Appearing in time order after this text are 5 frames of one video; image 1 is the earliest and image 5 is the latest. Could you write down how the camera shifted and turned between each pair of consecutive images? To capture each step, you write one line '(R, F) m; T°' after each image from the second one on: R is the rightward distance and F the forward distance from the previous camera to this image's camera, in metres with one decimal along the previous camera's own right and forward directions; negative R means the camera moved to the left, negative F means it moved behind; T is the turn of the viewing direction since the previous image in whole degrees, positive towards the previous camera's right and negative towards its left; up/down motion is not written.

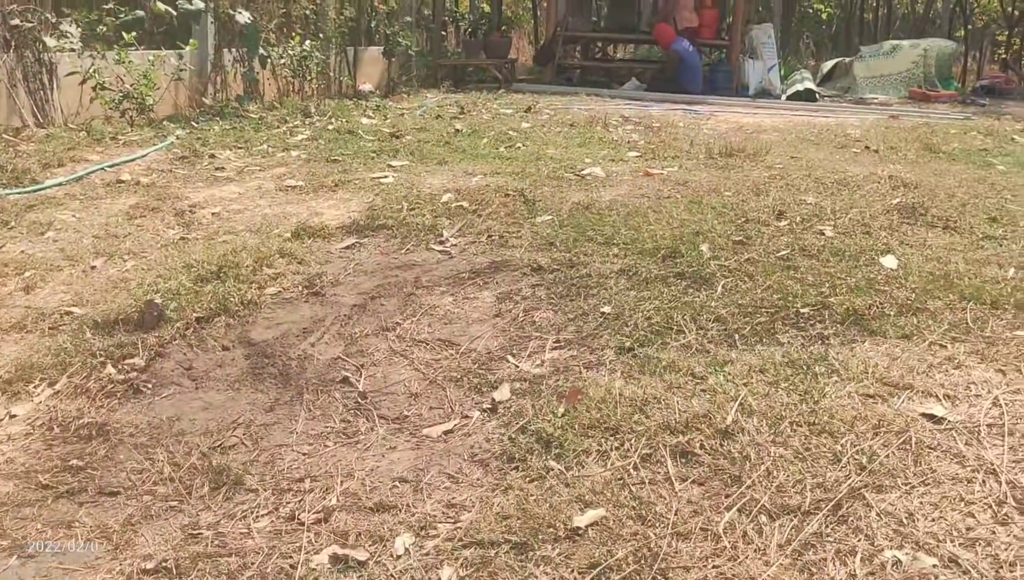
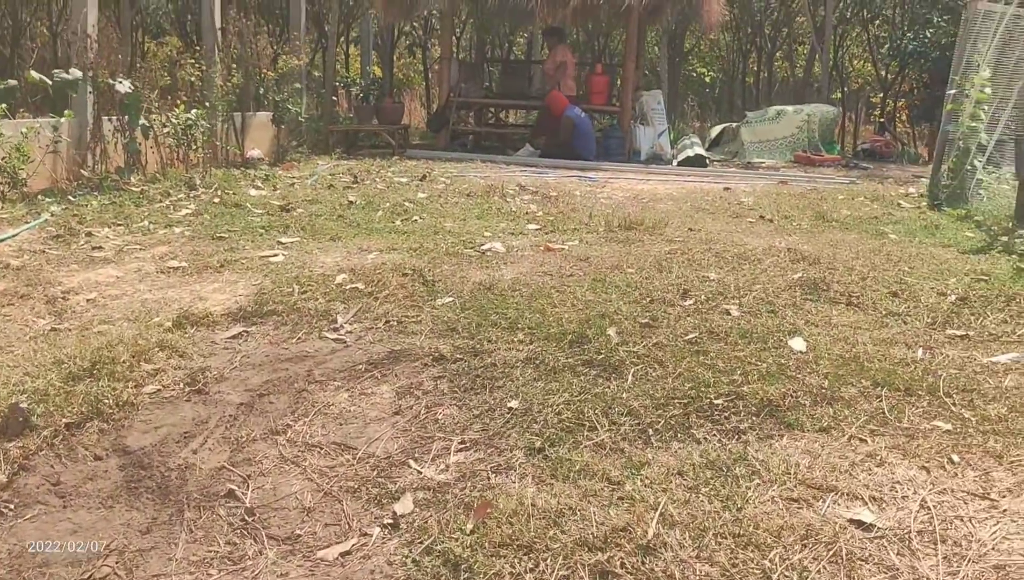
(0.0, +0.2) m; +5°
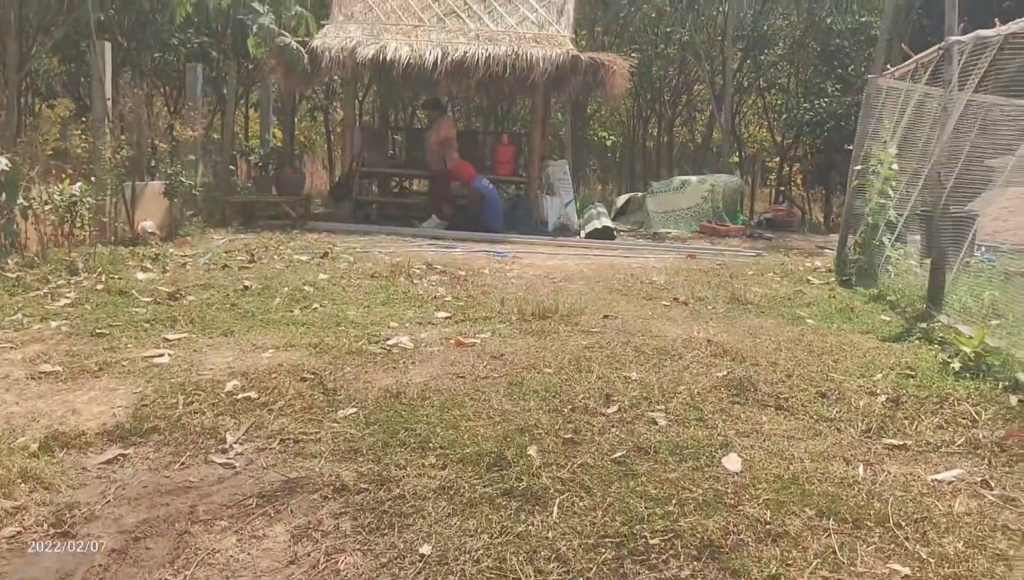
(0.0, +0.3) m; +5°
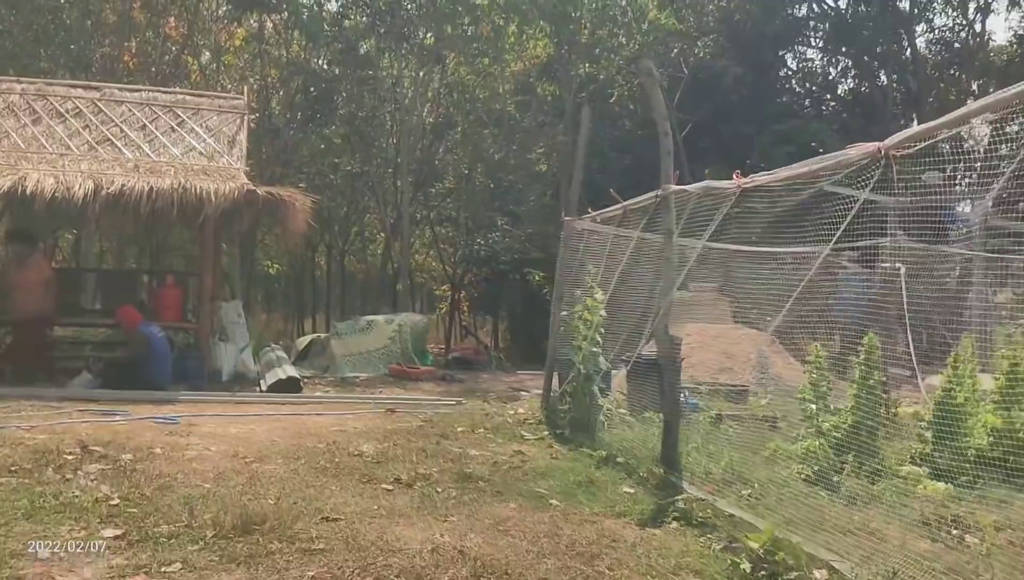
(-0.1, +0.8) m; +18°
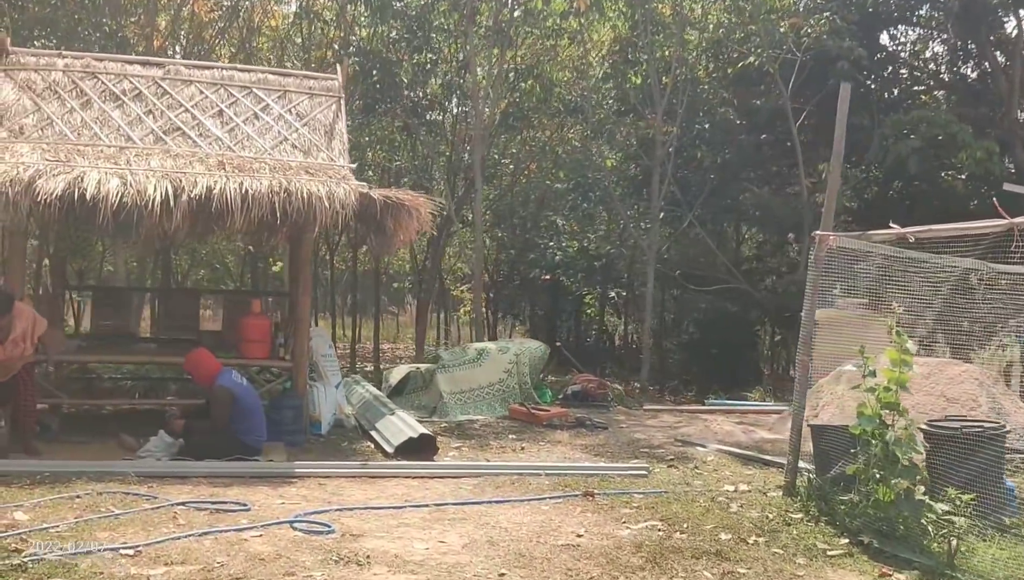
(-1.4, +2.2) m; +1°
